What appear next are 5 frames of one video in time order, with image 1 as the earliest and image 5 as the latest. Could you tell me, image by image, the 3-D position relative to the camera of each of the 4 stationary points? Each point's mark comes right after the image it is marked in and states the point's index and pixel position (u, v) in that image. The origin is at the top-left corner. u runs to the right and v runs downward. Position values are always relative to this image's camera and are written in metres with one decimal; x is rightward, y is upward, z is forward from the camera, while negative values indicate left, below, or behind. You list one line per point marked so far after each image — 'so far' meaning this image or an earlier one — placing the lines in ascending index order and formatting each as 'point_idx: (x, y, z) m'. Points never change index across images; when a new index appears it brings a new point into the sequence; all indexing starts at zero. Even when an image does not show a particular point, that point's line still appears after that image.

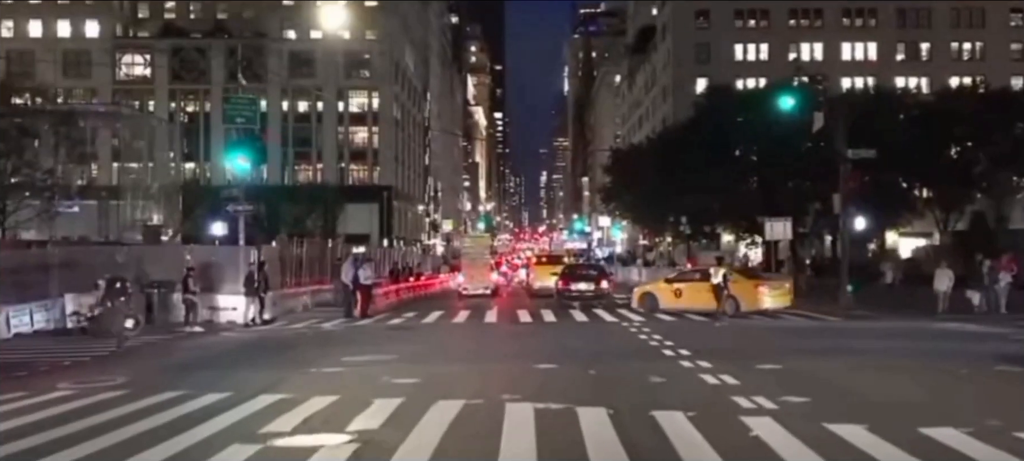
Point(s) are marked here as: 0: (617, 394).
0: (+1.7, -2.6, +14.3) m
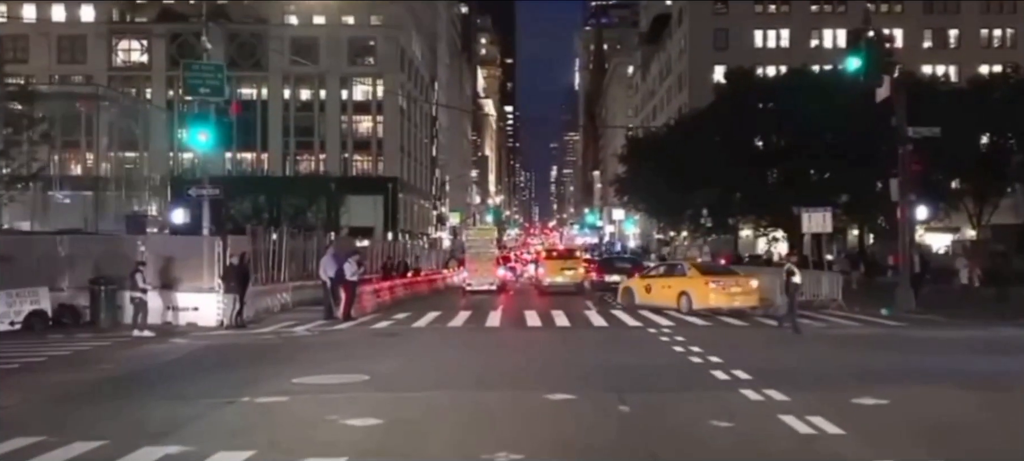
0: (+1.7, -2.4, +10.0) m
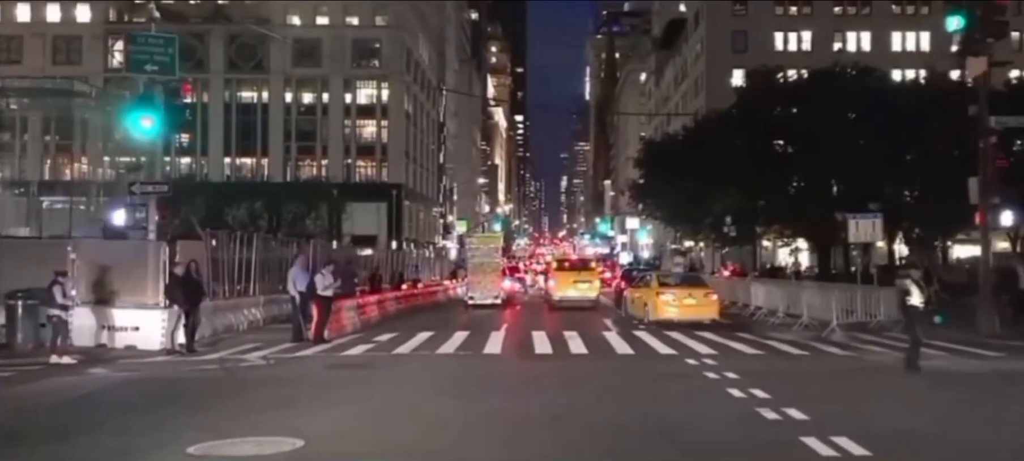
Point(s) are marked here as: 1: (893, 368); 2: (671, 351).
0: (+1.6, -2.3, +5.6) m
1: (+7.5, -2.7, +18.1) m
2: (+3.5, -2.7, +19.9) m
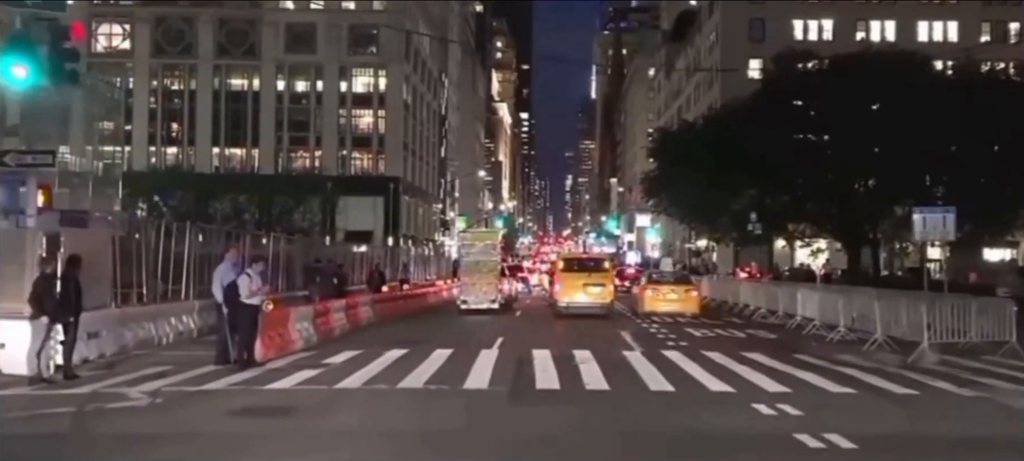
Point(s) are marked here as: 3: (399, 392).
0: (+1.4, -2.2, +0.1) m
1: (+7.4, -2.6, +12.6) m
2: (+3.4, -2.5, +14.4) m
3: (-1.8, -2.5, +13.9) m
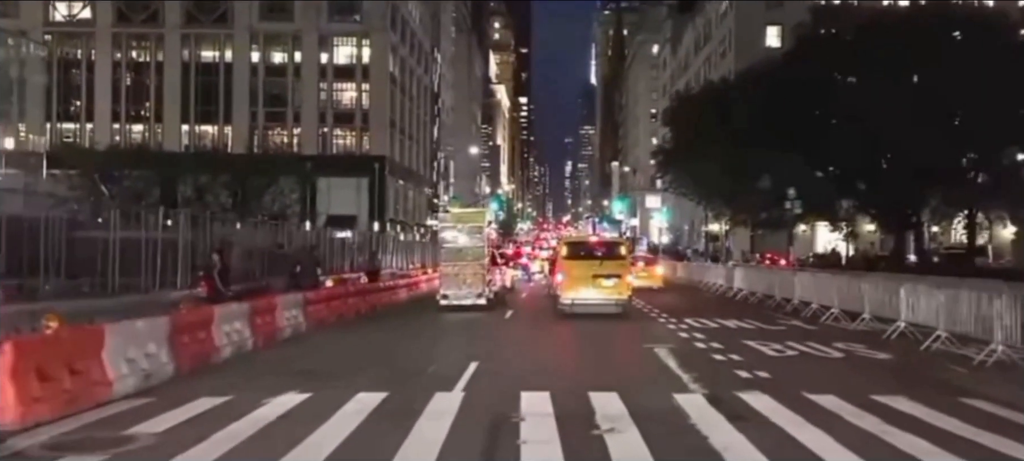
0: (+1.1, -1.9, -7.9) m
1: (+7.1, -2.2, +4.6) m
2: (+3.0, -2.0, +6.4) m
3: (-2.1, -2.1, +5.9) m
